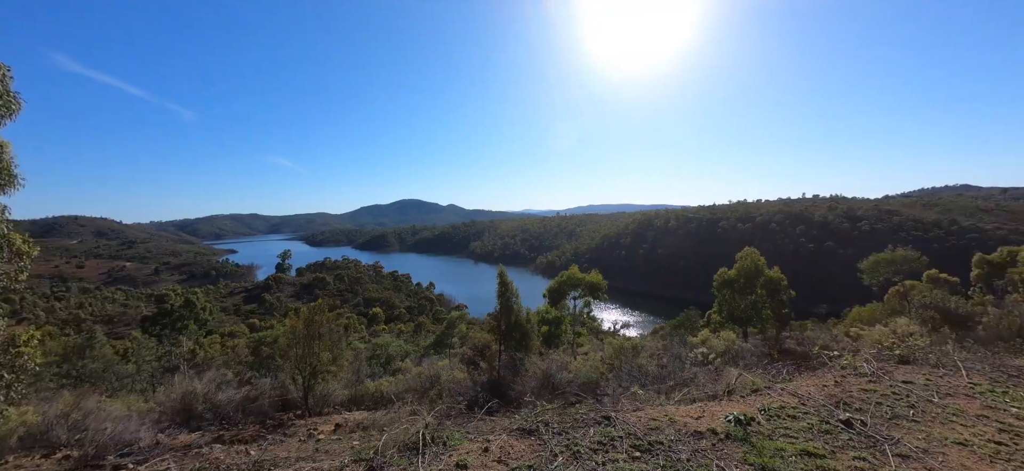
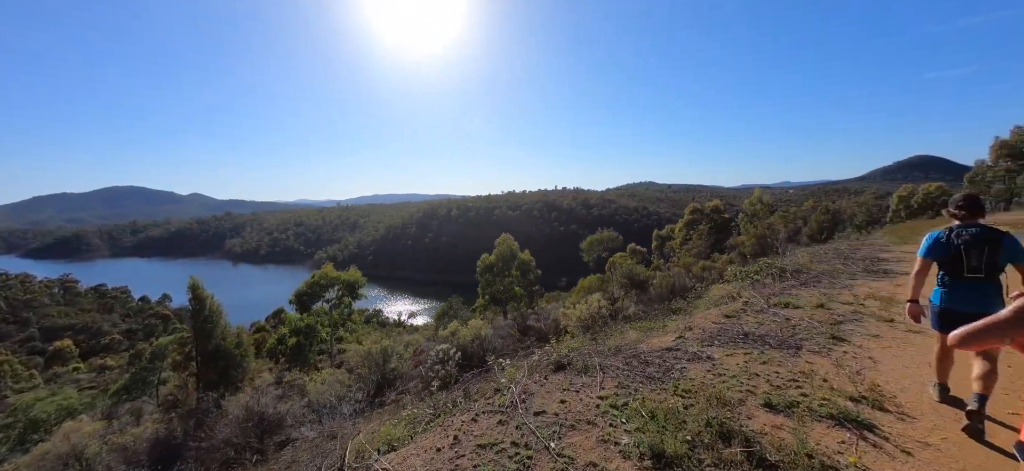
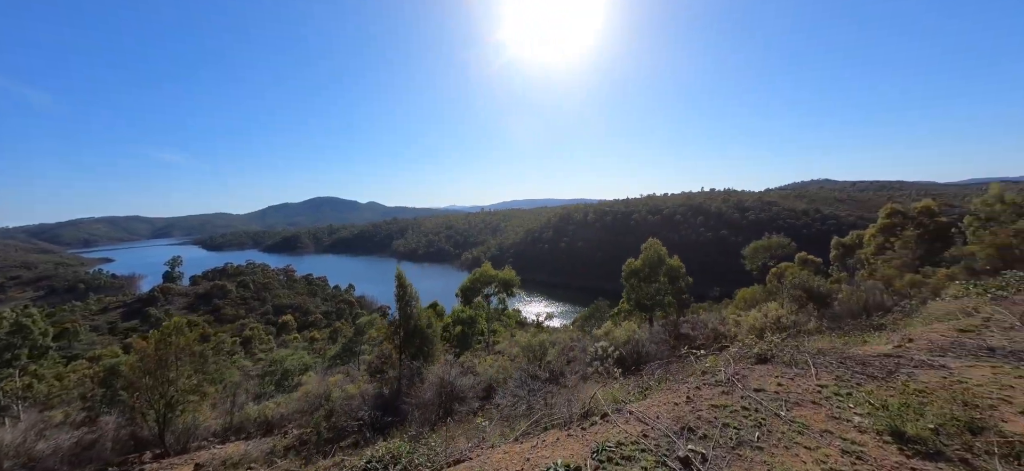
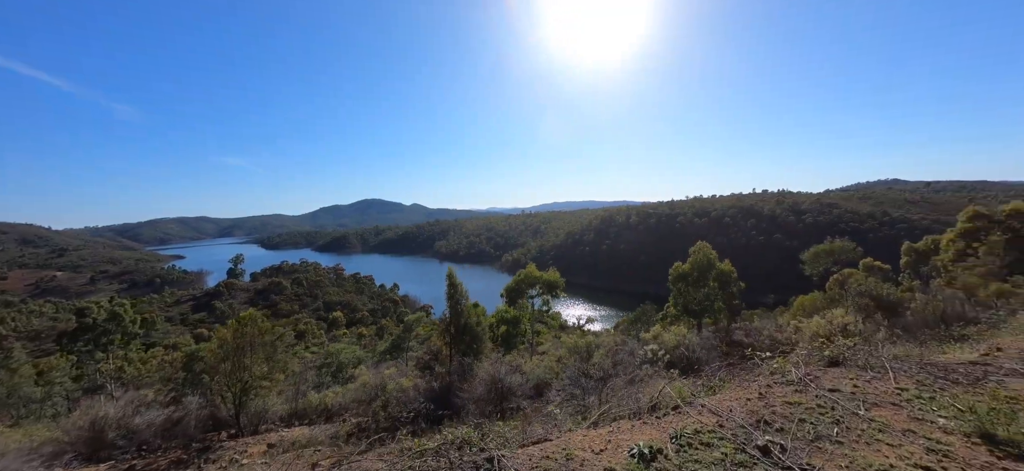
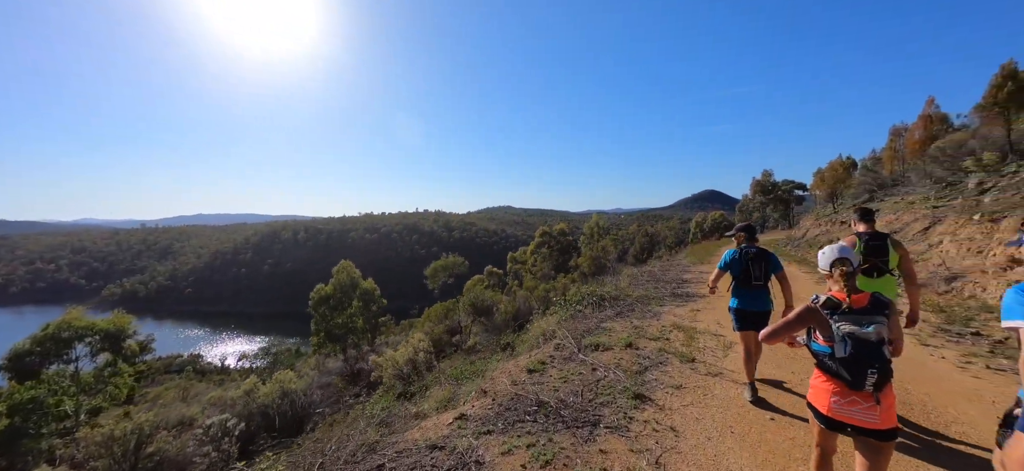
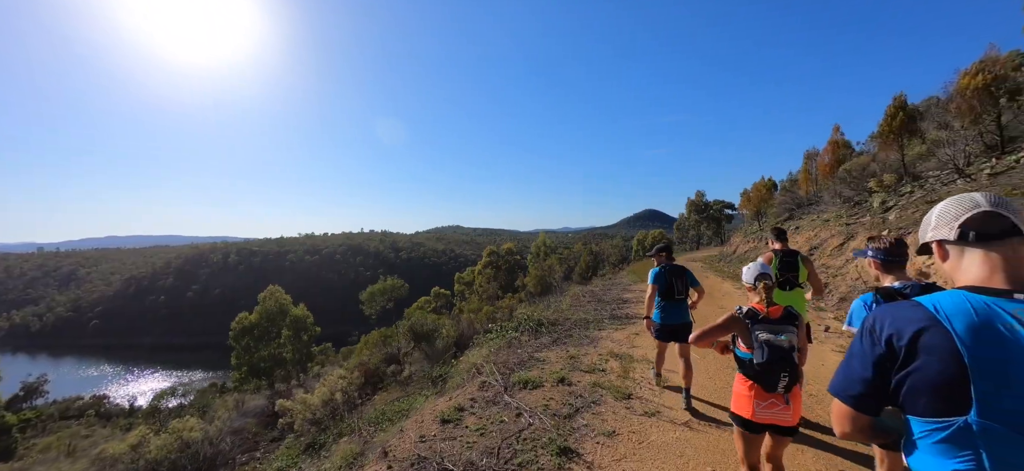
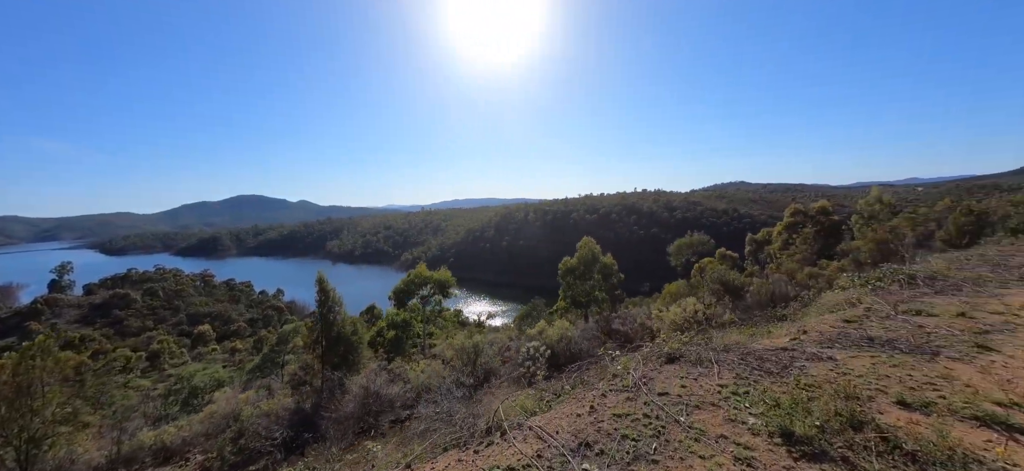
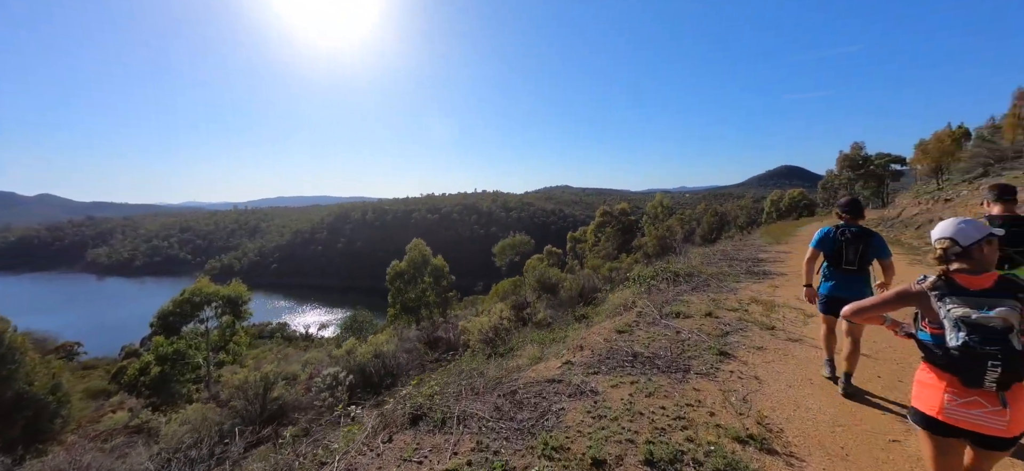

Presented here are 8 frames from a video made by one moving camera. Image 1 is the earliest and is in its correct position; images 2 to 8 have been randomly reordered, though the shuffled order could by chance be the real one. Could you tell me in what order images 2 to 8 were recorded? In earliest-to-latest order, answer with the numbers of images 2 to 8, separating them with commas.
4, 3, 7, 2, 8, 5, 6
